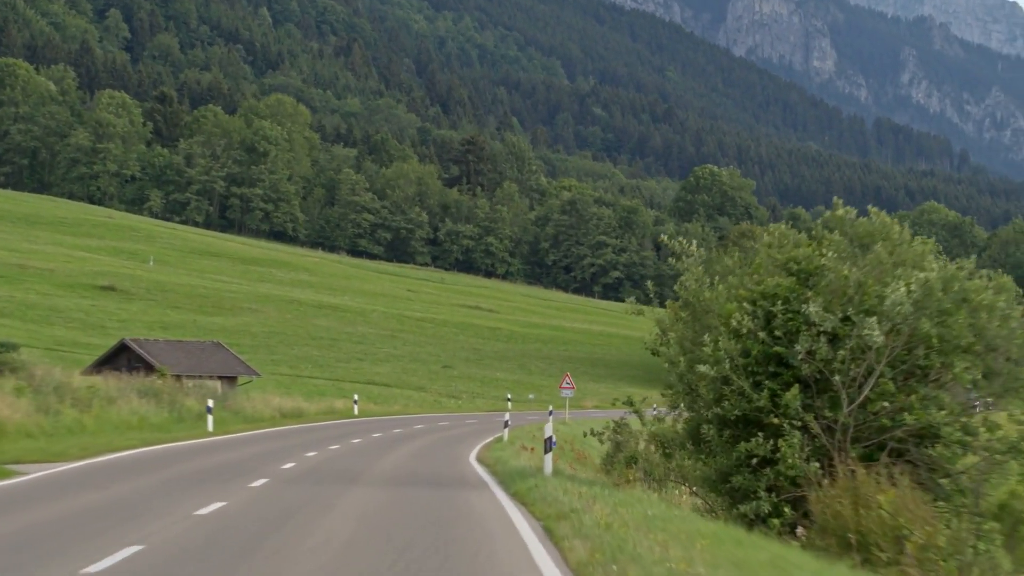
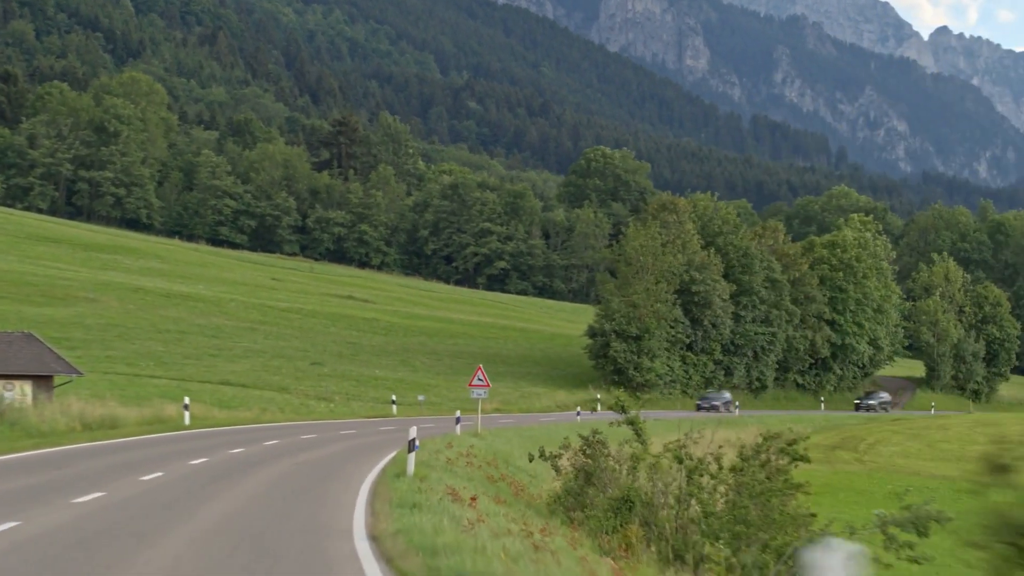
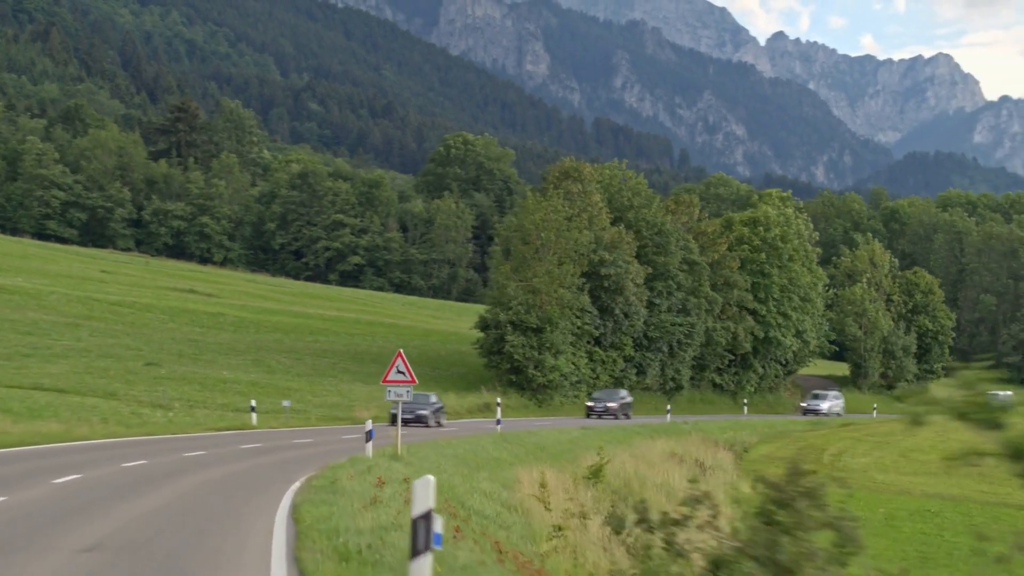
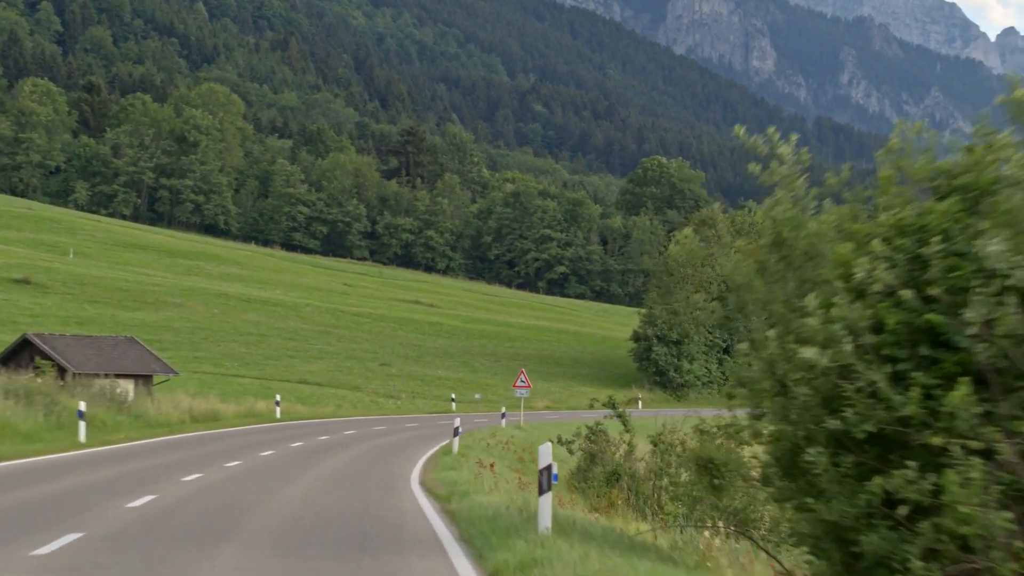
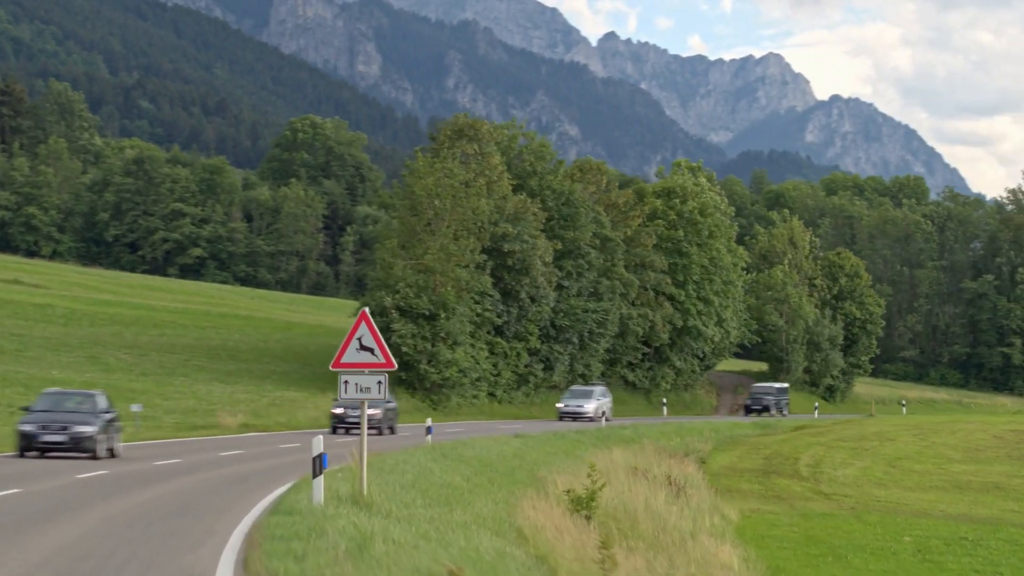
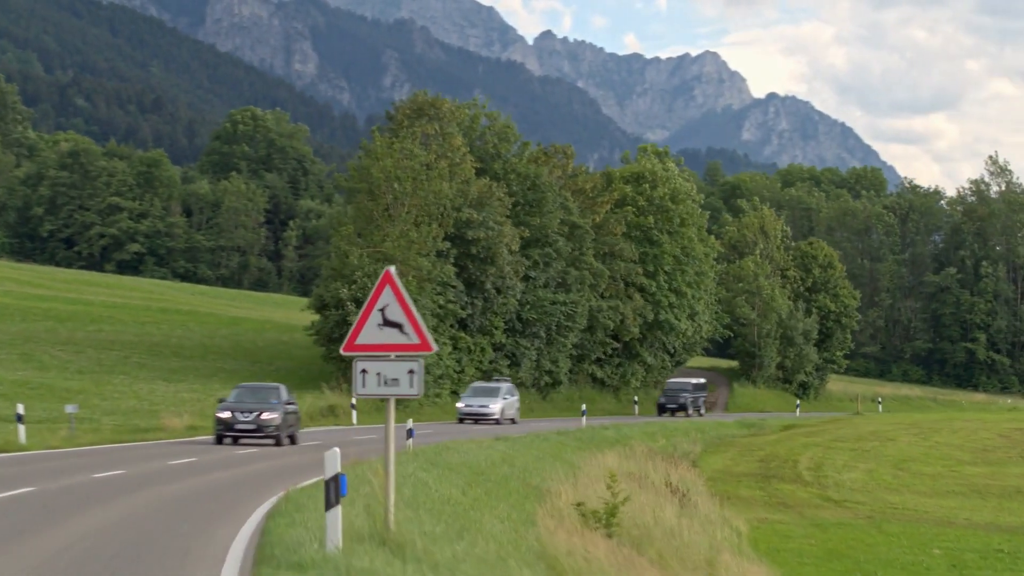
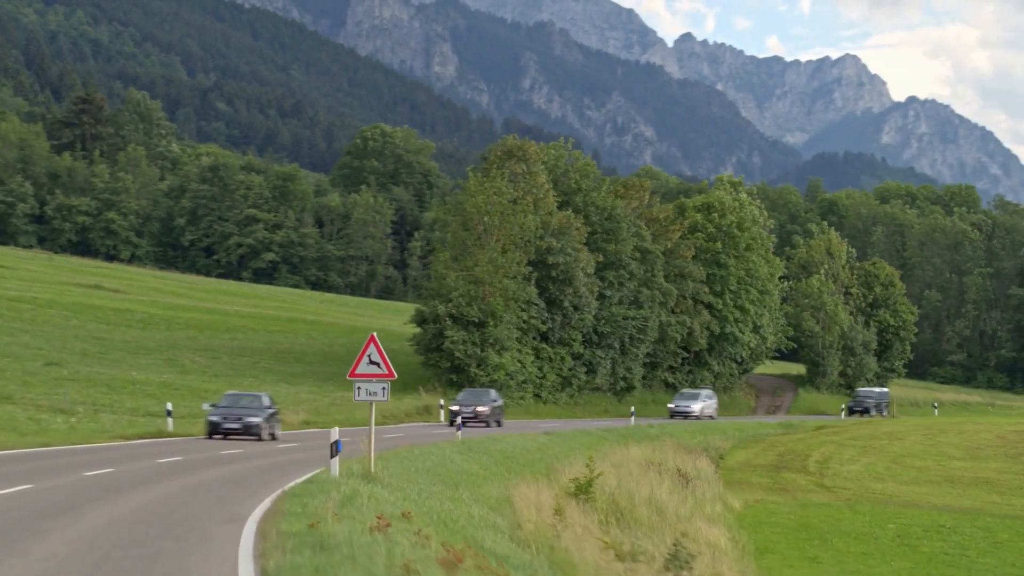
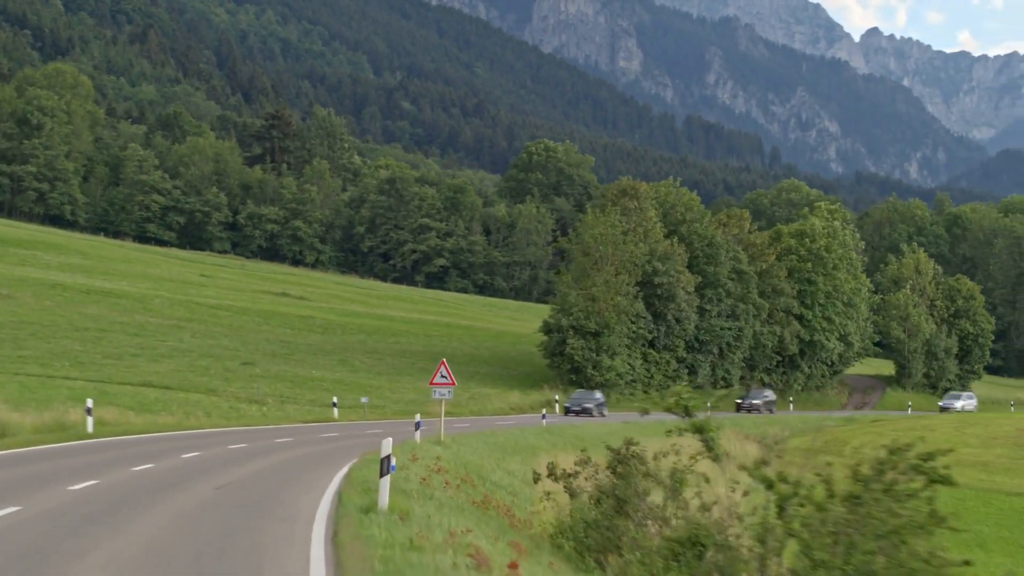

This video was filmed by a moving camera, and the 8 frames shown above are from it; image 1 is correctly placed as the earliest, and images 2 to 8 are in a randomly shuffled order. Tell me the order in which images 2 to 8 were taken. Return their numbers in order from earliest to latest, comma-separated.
4, 2, 8, 3, 7, 5, 6
